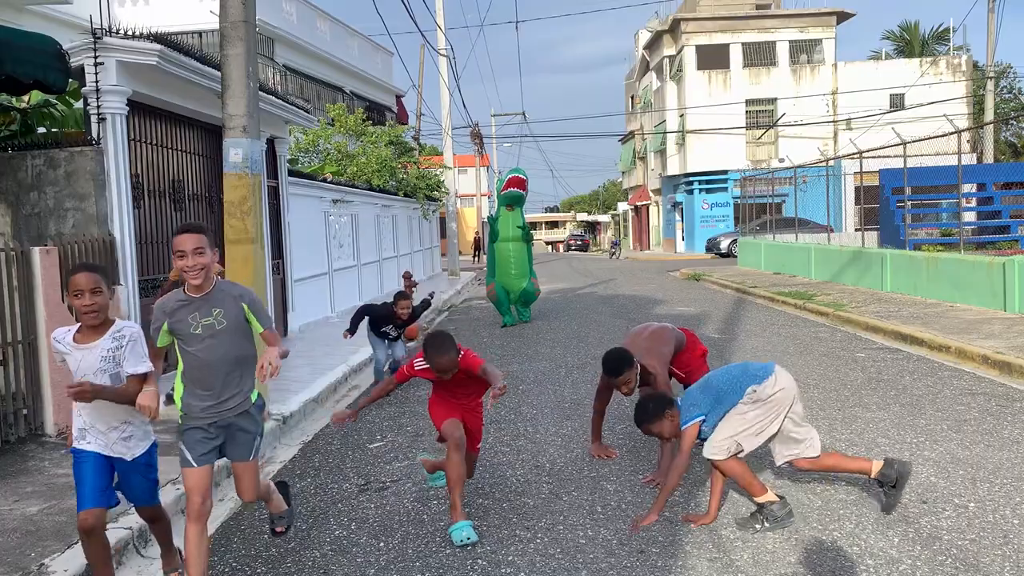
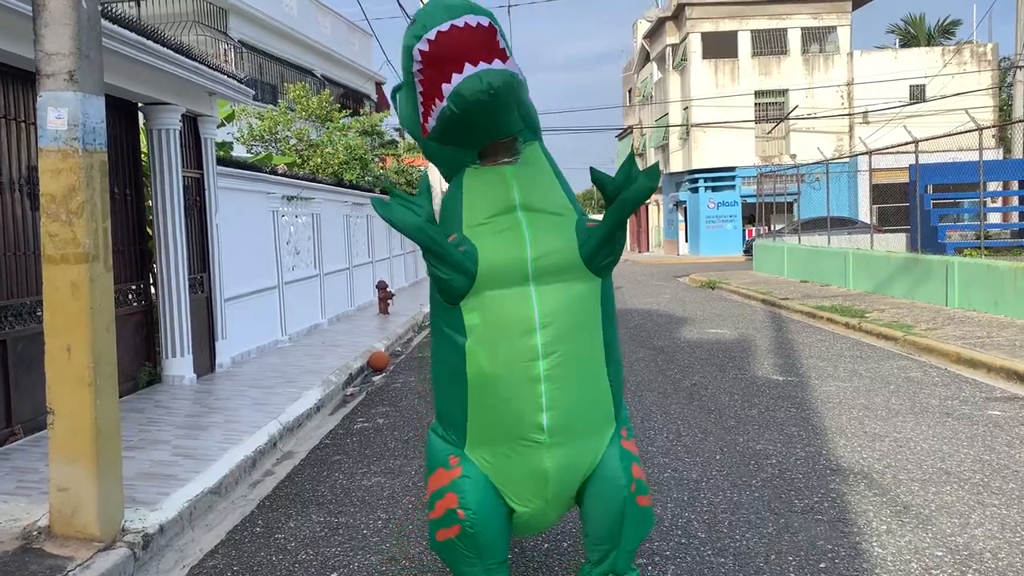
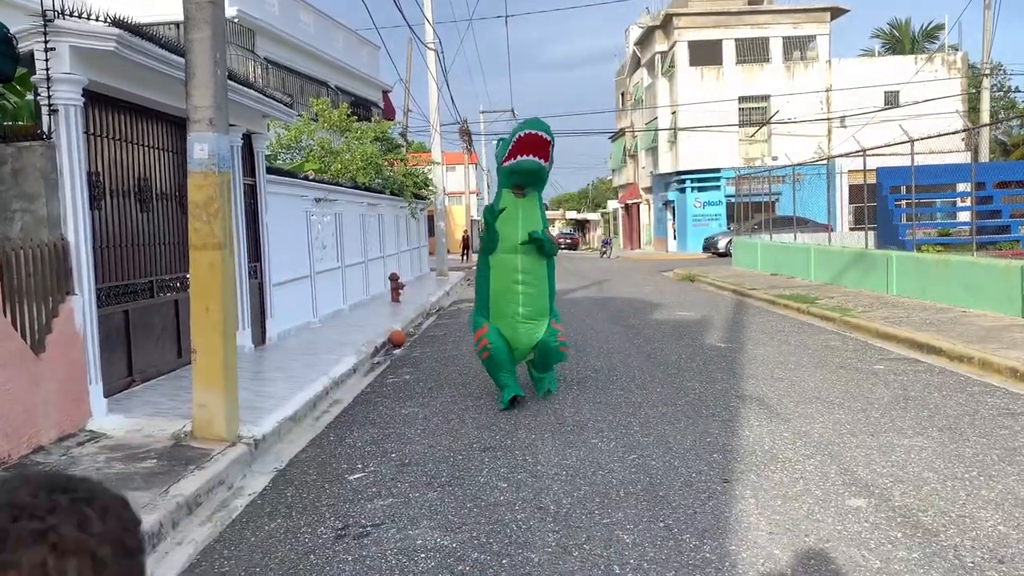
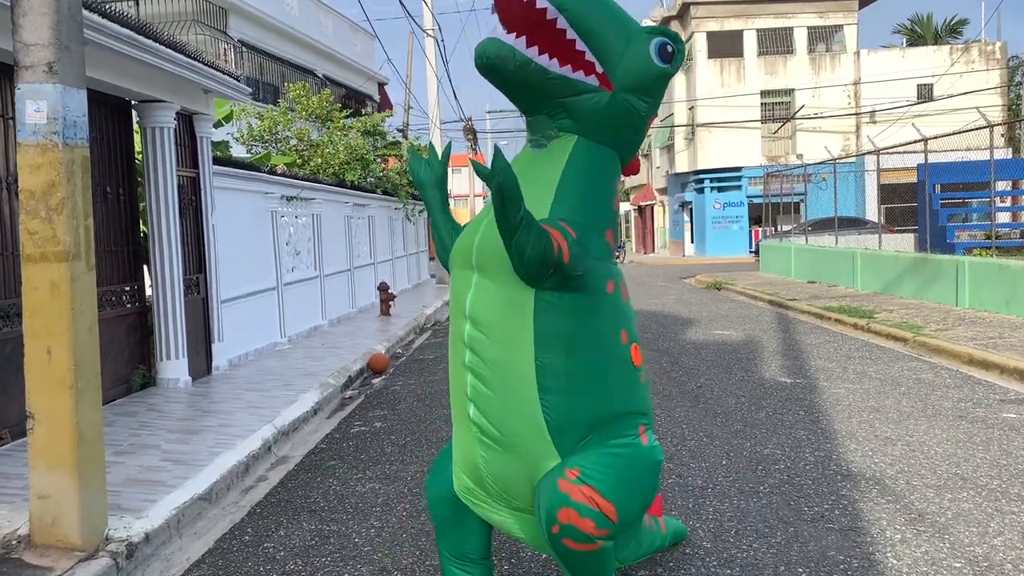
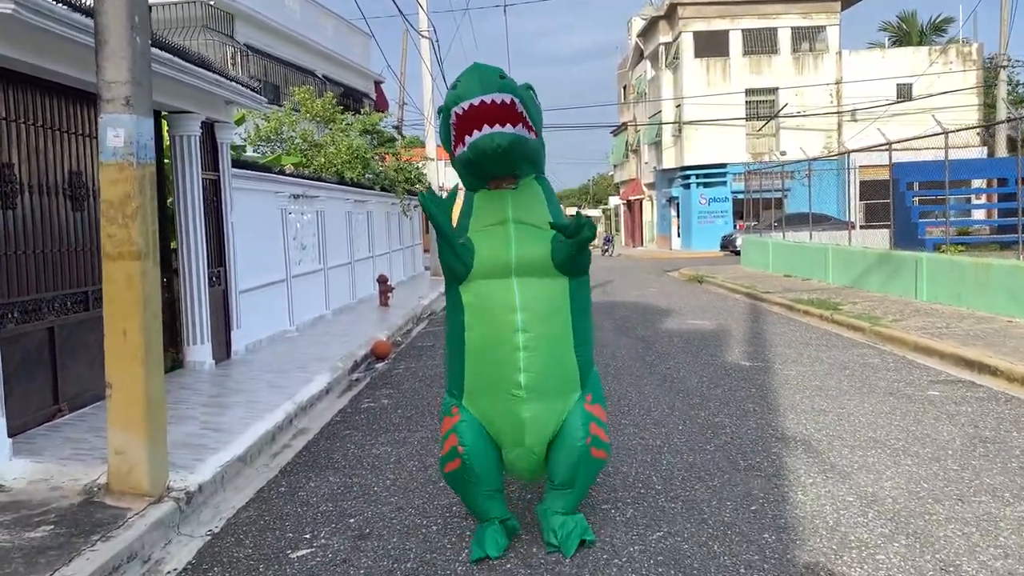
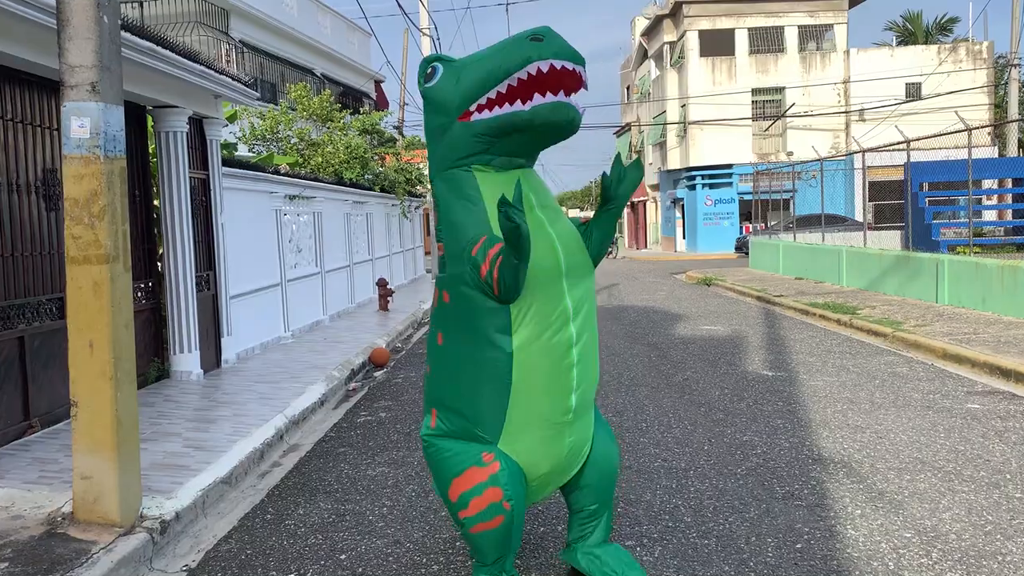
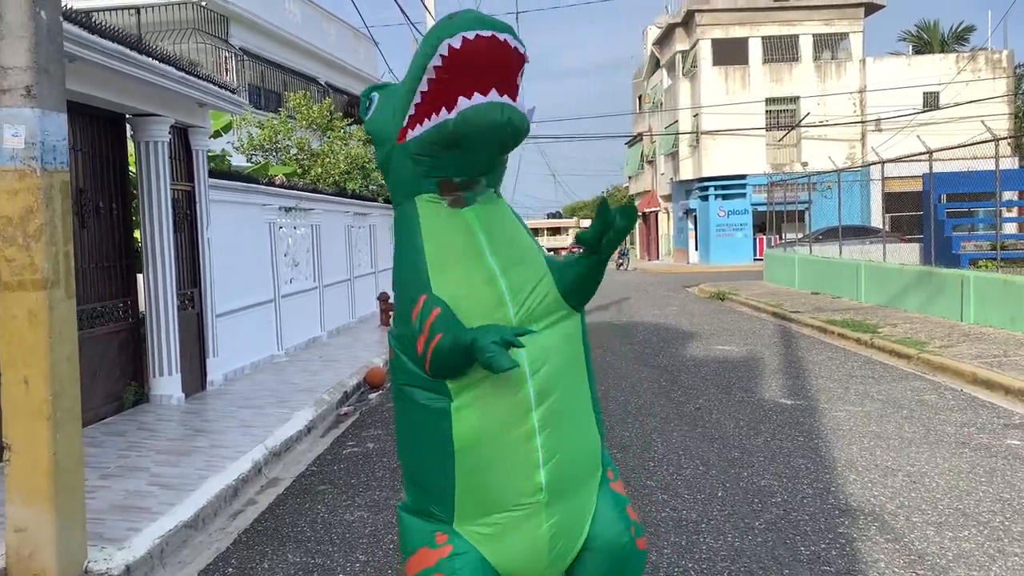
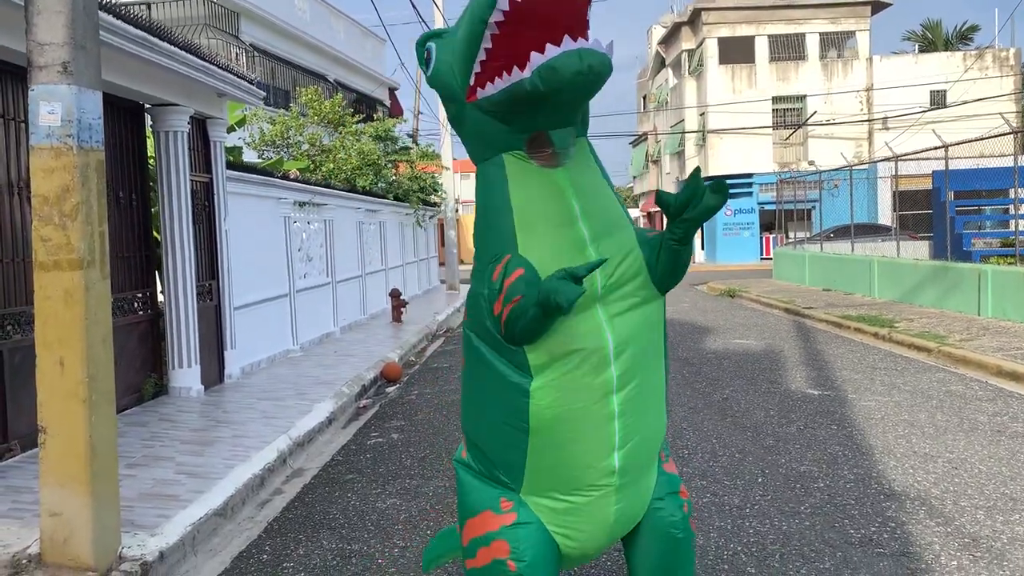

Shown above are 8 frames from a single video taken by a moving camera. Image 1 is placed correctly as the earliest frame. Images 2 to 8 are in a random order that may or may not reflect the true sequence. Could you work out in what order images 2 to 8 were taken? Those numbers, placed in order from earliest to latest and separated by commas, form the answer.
3, 5, 6, 2, 4, 7, 8
